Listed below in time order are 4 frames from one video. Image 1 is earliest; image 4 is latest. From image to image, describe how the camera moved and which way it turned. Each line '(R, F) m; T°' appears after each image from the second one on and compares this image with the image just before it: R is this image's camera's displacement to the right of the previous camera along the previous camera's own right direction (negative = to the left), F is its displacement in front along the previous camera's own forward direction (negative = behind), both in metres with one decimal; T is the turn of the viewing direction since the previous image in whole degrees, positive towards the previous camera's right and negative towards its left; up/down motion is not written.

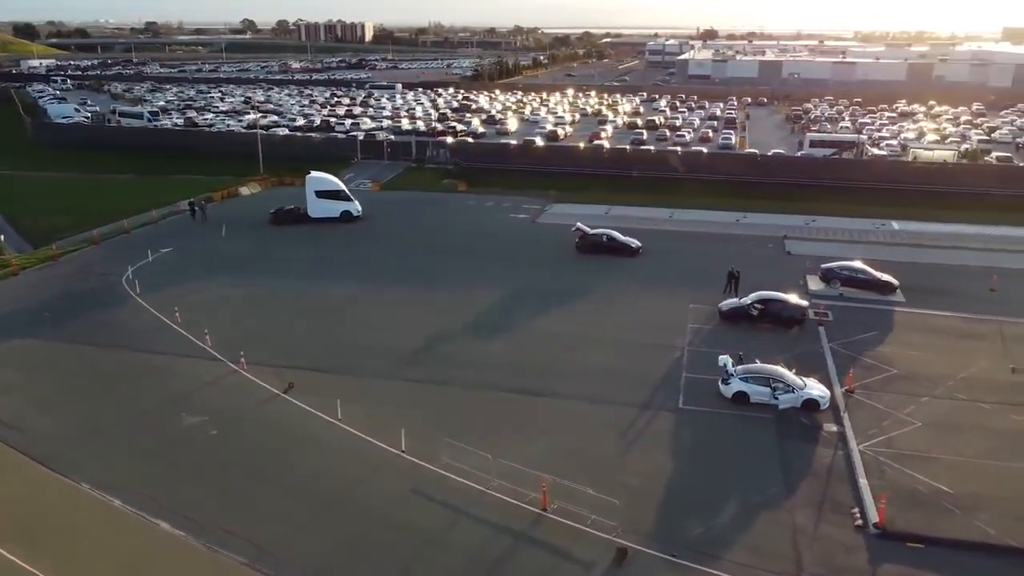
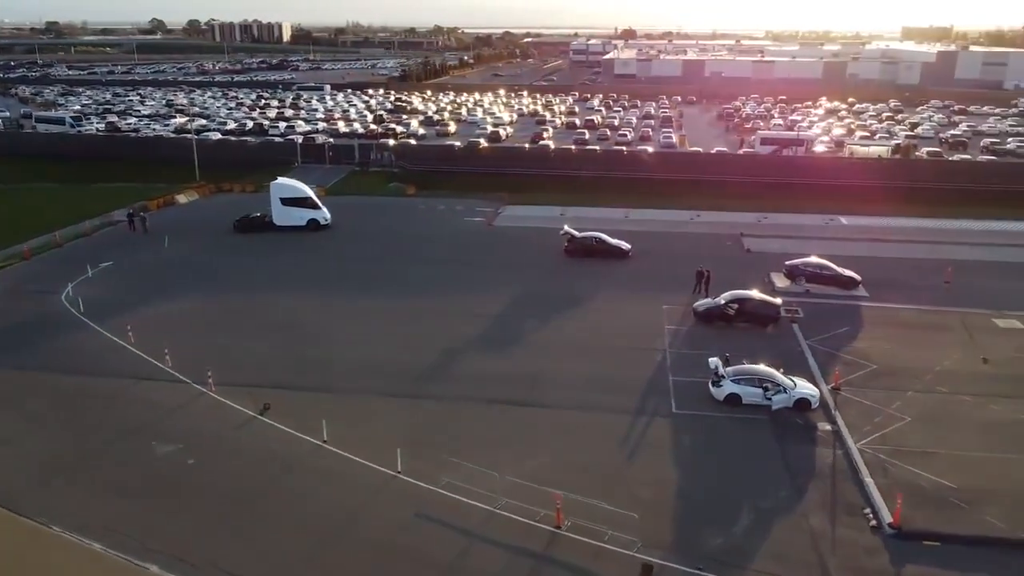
(-1.4, +0.7) m; +5°
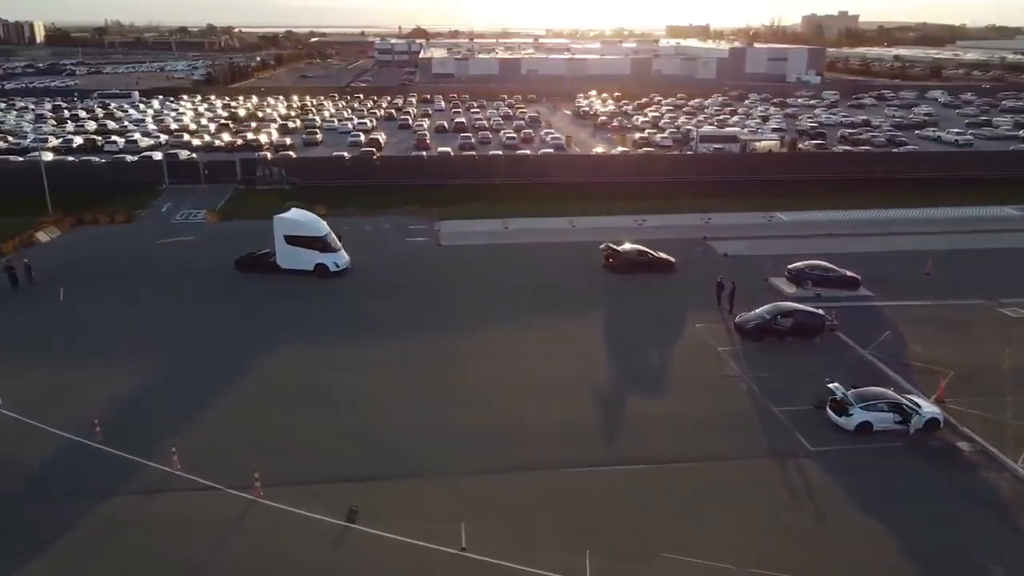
(-6.2, +3.8) m; +14°
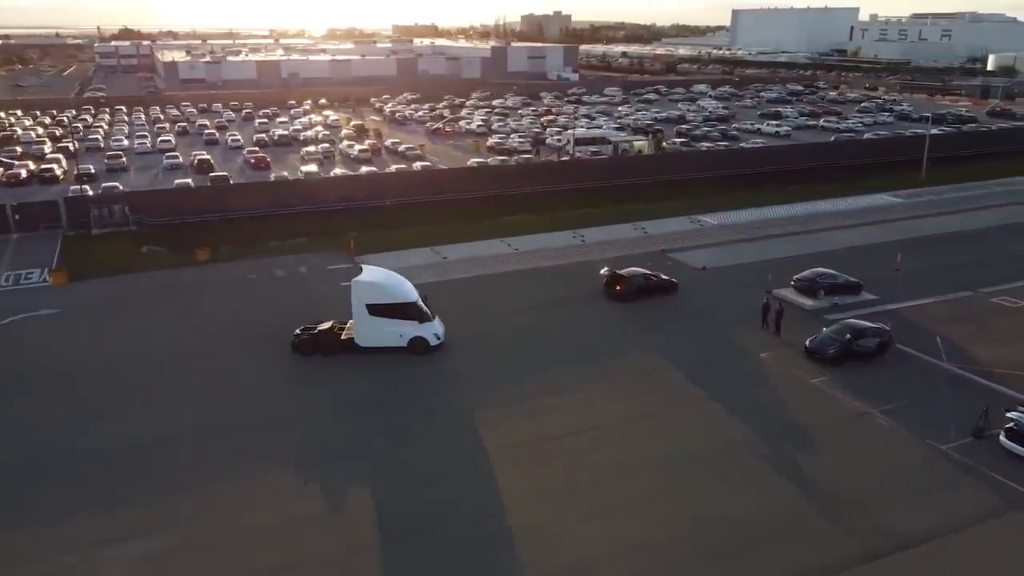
(-7.3, +5.3) m; +18°
